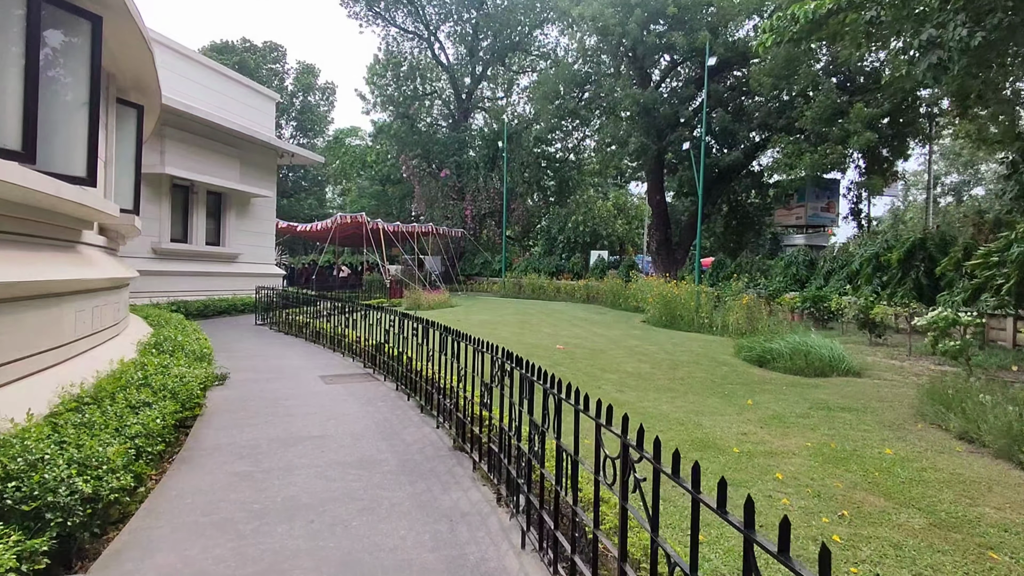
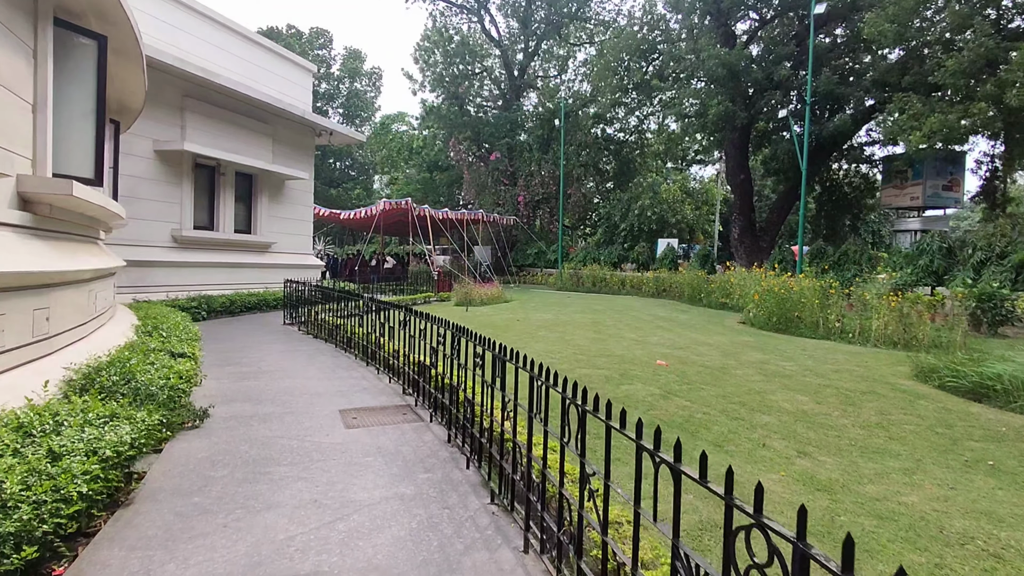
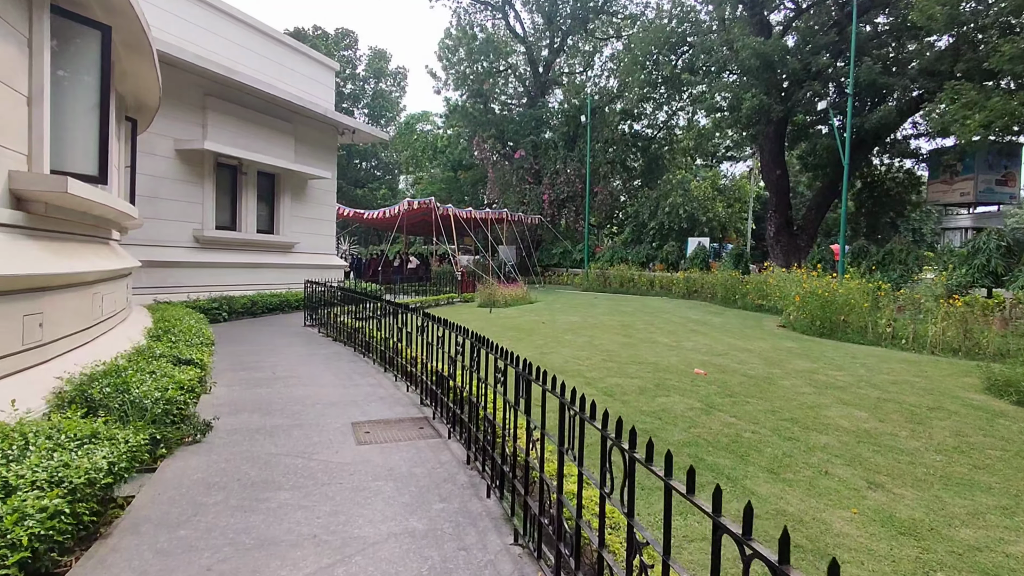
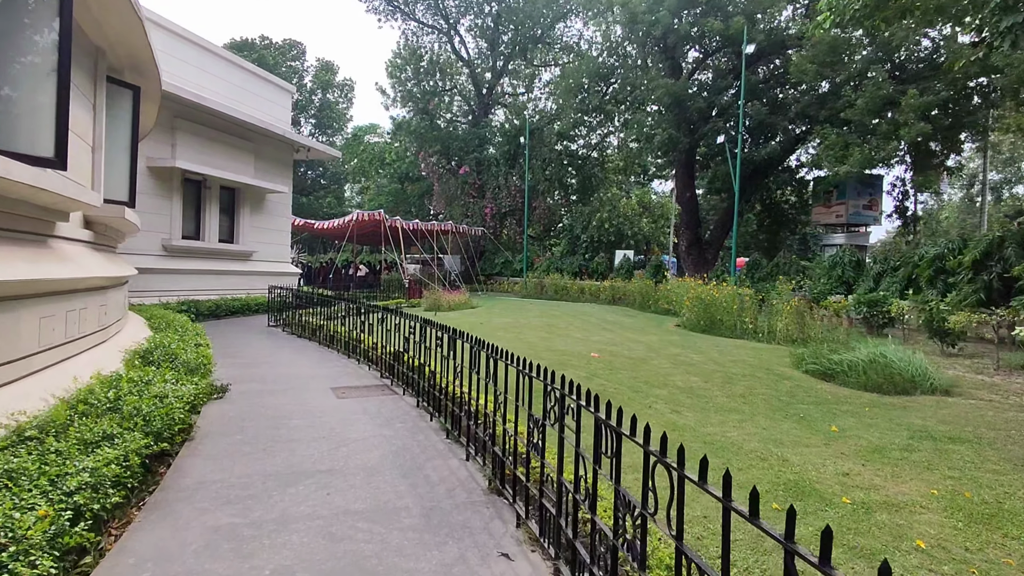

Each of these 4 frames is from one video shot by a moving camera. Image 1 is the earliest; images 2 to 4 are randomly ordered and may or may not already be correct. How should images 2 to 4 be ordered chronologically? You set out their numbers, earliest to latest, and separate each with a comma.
4, 2, 3
